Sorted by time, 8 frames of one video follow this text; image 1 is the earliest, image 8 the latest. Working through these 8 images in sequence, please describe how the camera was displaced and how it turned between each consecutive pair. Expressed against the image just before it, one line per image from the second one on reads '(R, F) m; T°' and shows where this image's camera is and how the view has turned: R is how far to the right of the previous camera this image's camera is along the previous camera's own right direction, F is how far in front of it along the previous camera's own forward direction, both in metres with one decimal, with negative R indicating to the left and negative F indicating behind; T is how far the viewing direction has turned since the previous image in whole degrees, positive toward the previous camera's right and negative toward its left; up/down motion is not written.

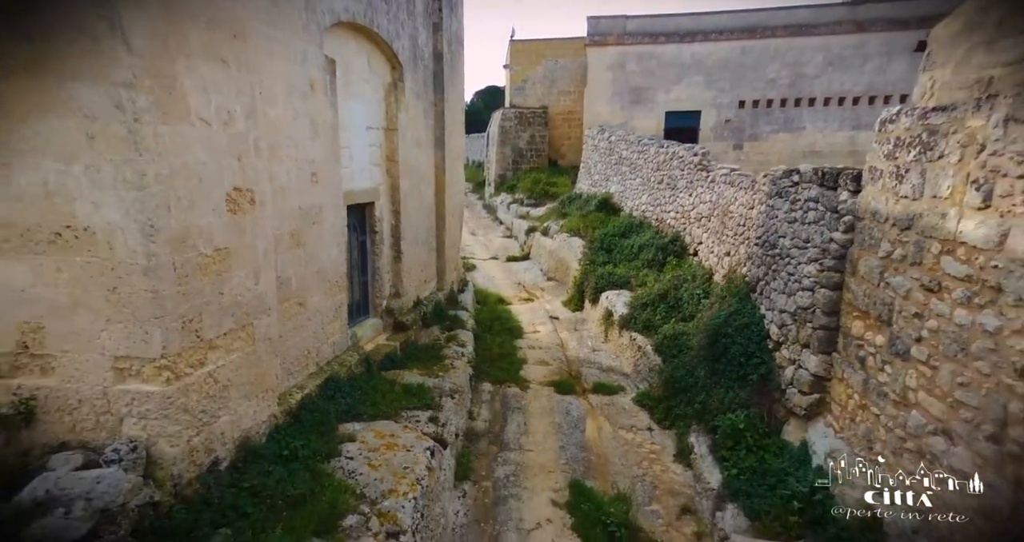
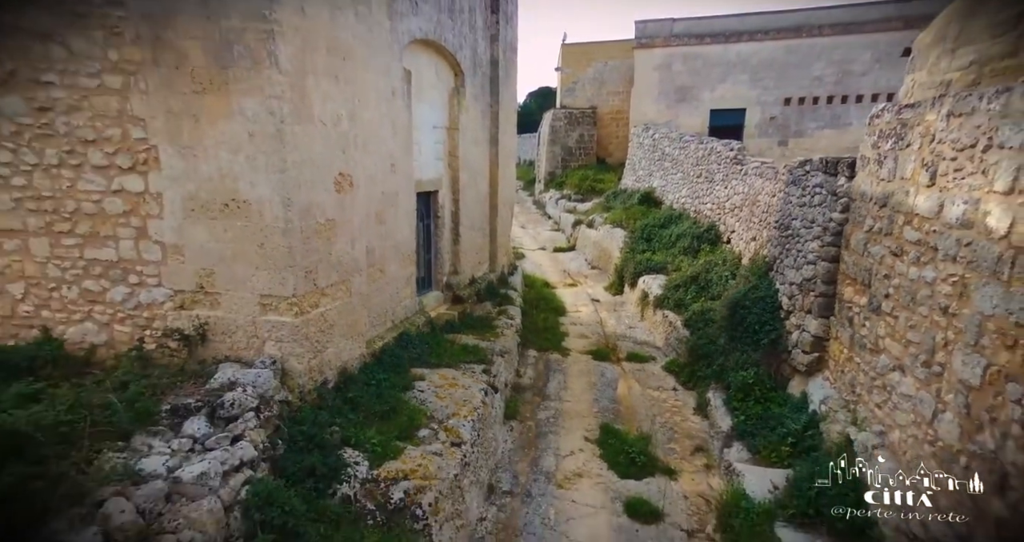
(+0.1, -1.1) m; -5°
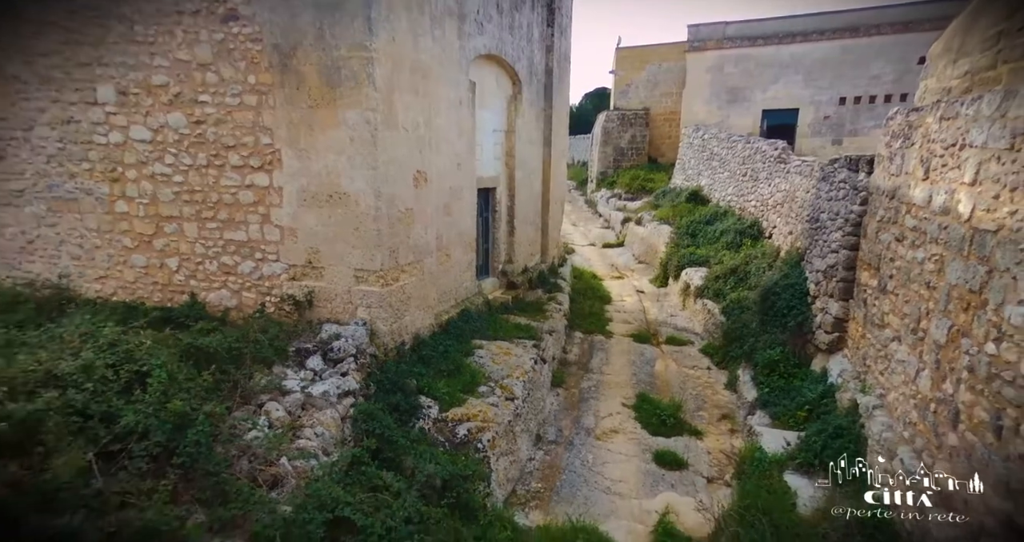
(+0.1, -0.9) m; -5°
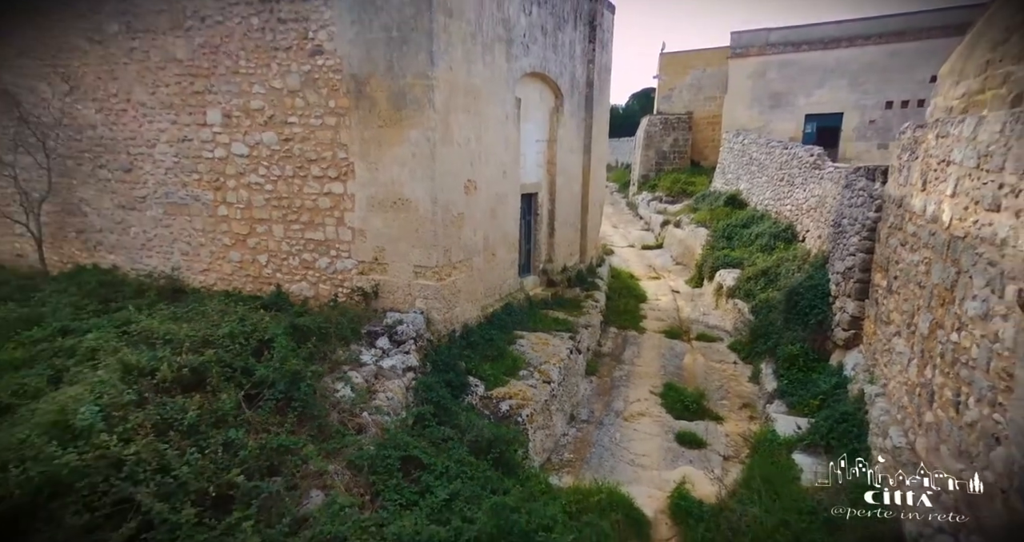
(+0.1, -0.8) m; -4°
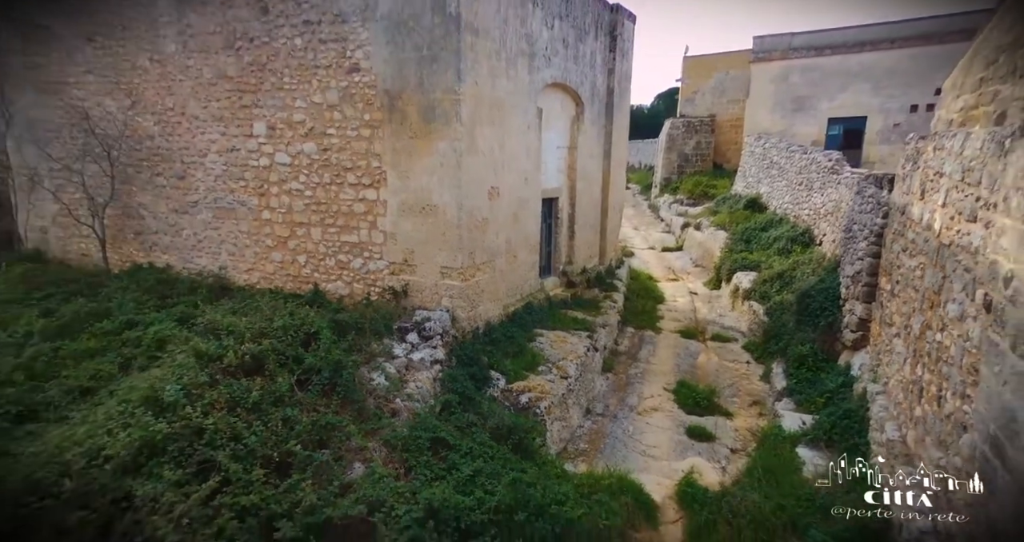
(0.0, -0.4) m; -2°
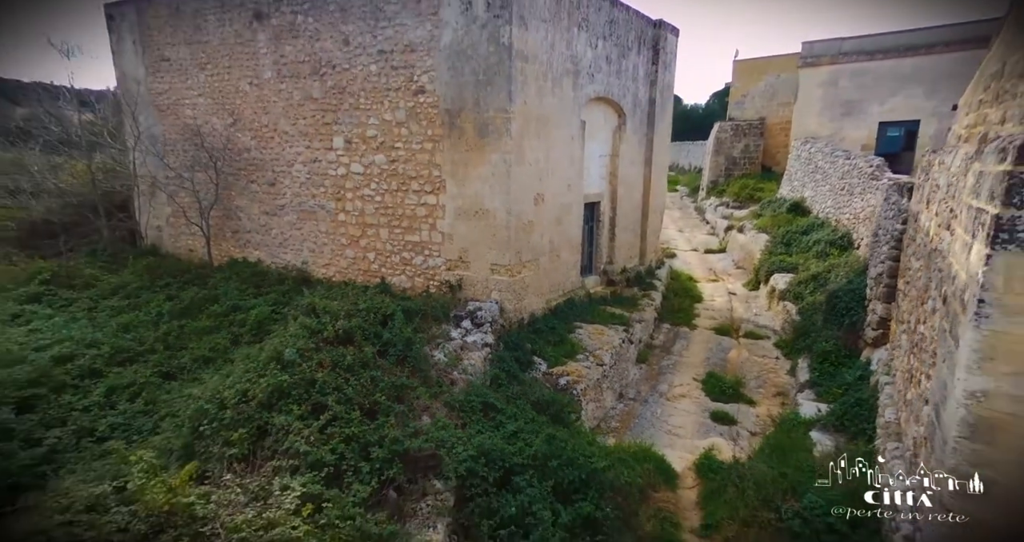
(+0.1, -0.9) m; -5°
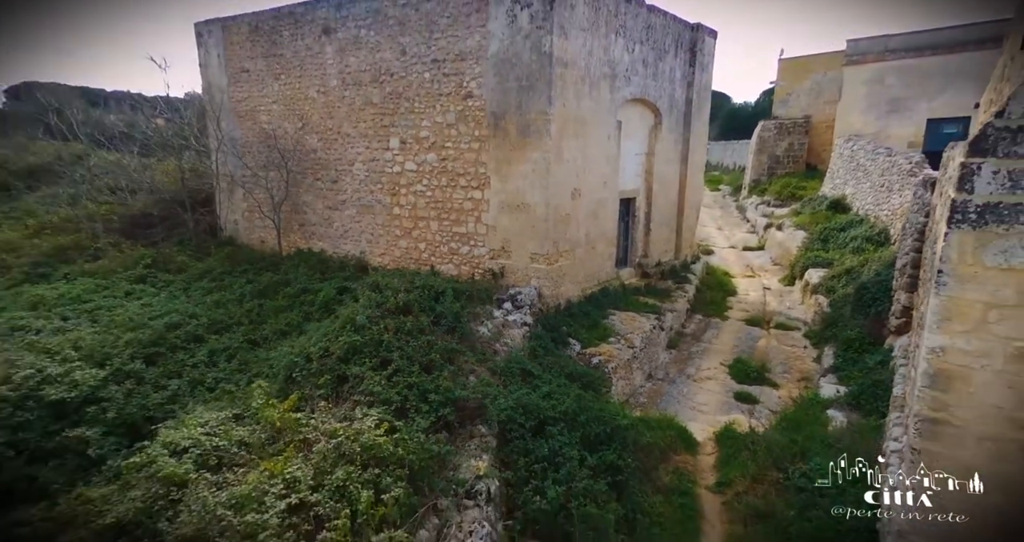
(+0.1, -0.7) m; -4°
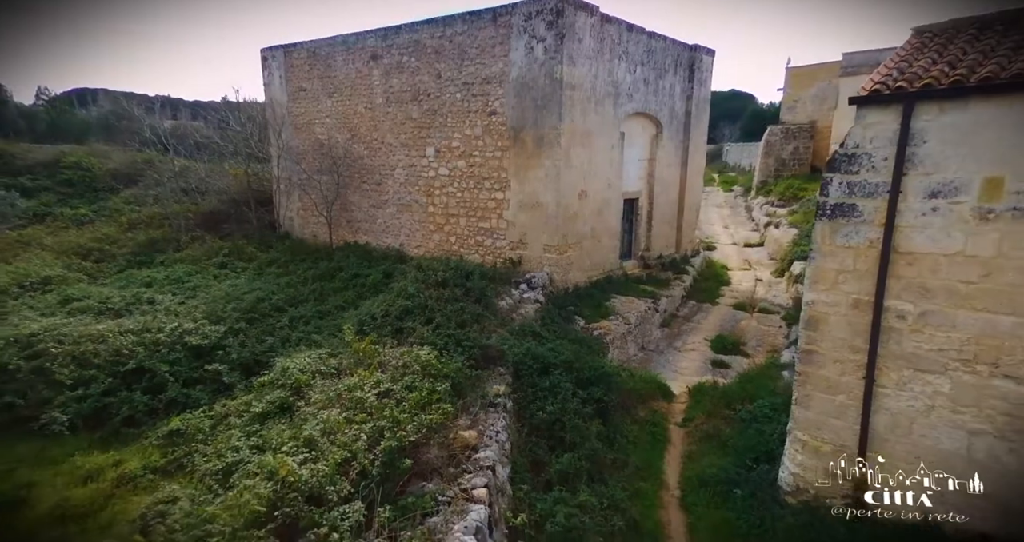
(+0.1, -1.7) m; -2°
